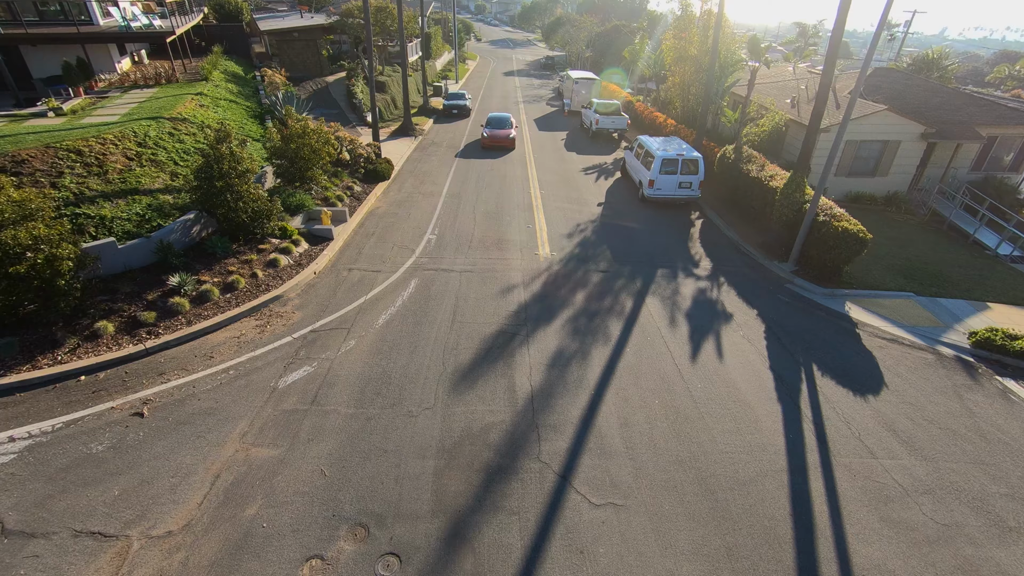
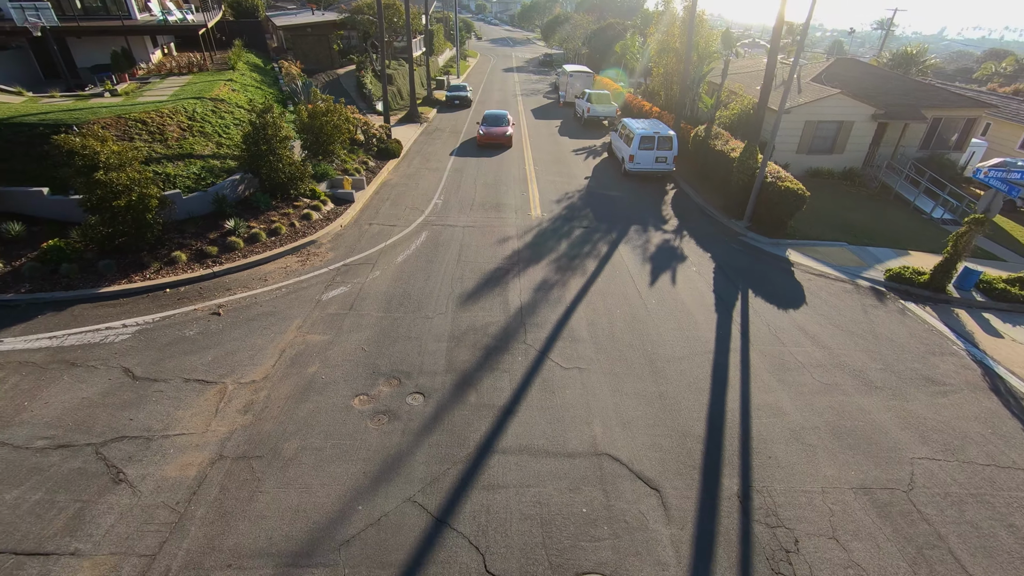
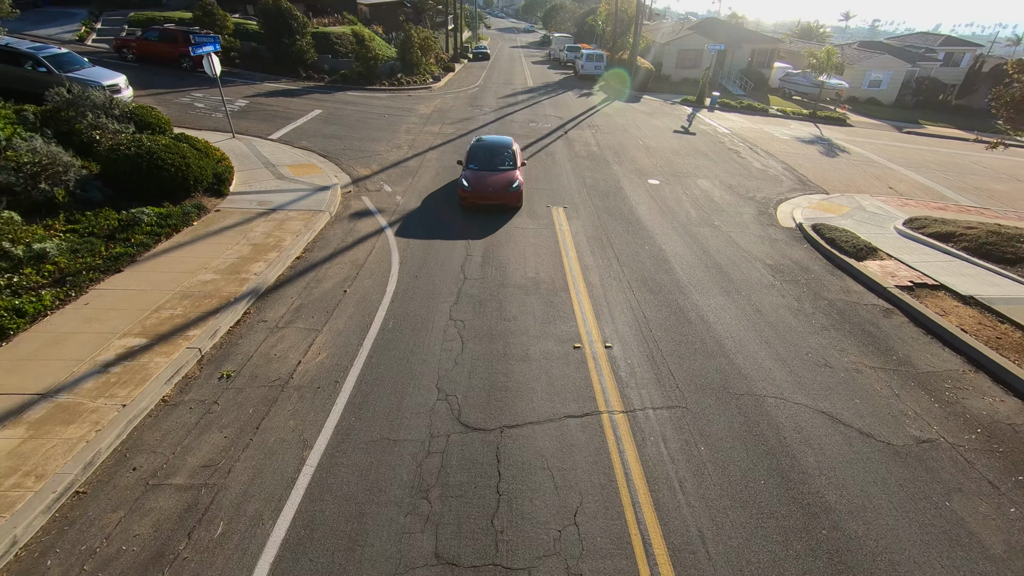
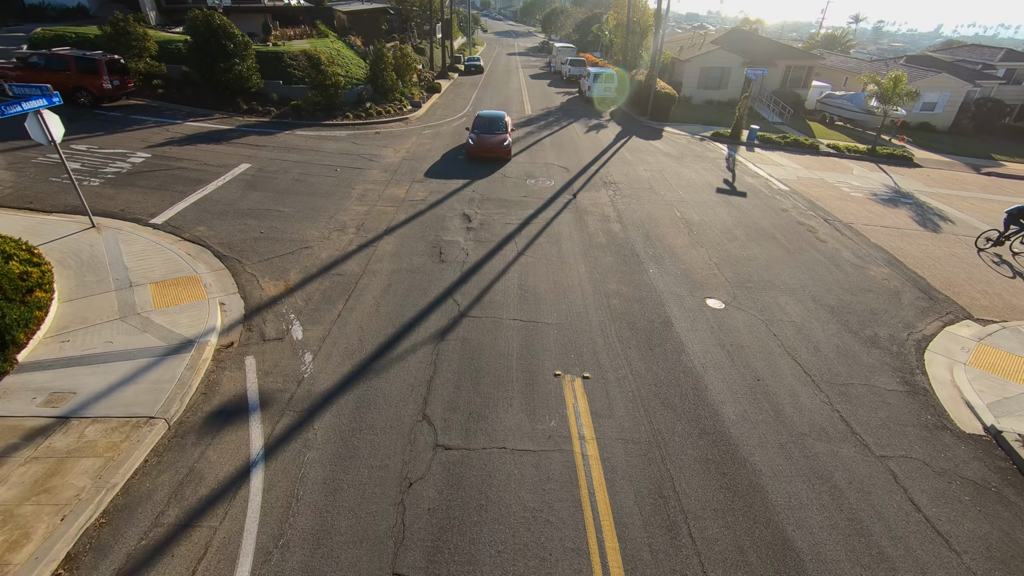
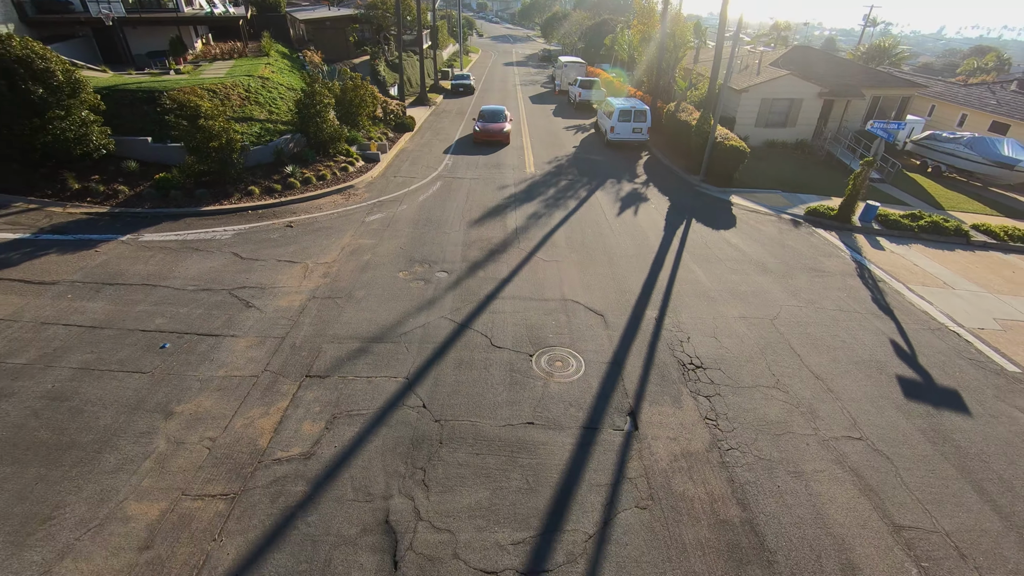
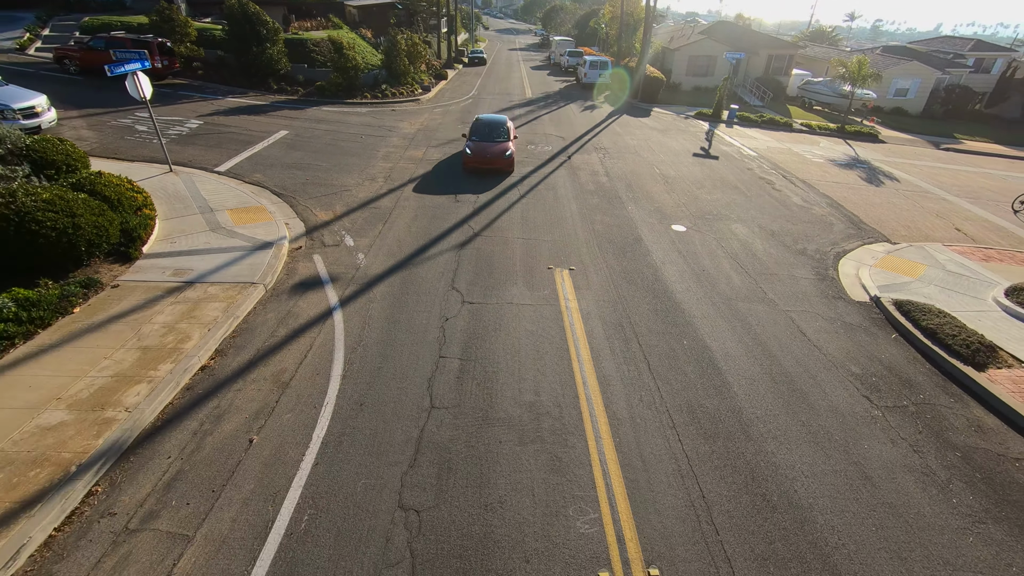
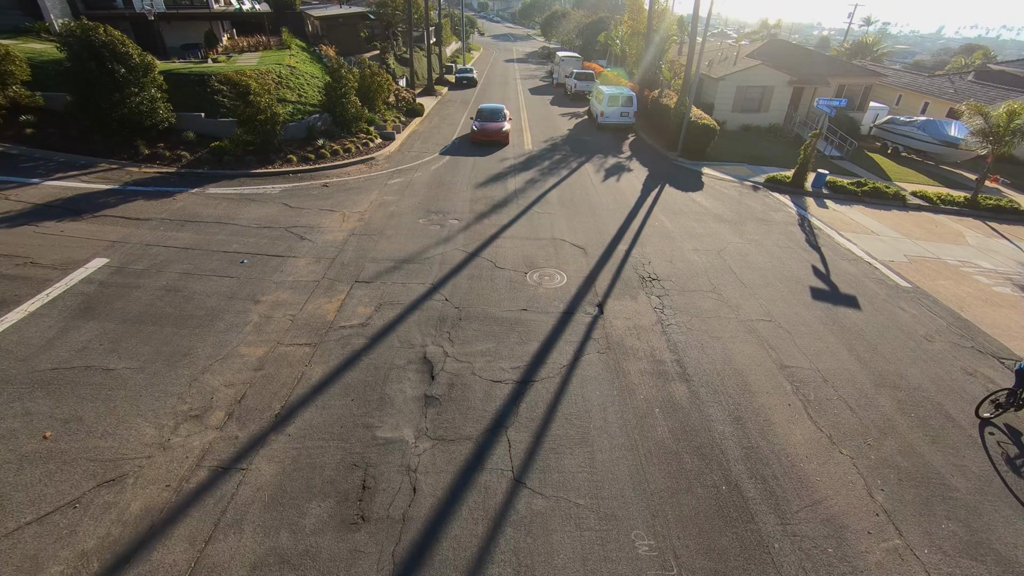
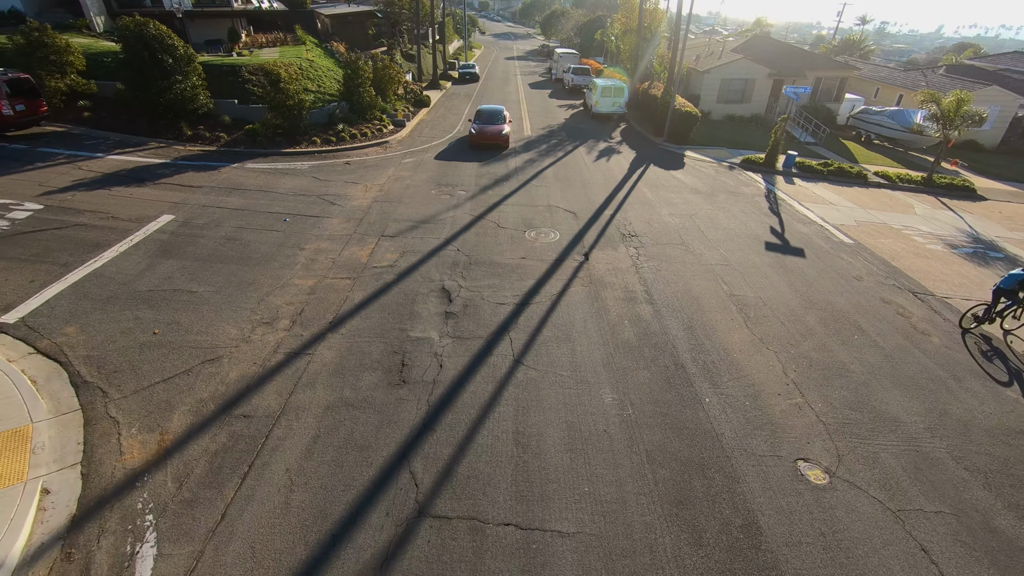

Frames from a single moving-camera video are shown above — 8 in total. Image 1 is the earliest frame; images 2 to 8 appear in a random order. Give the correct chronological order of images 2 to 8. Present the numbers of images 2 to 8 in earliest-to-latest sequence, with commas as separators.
2, 5, 7, 8, 4, 6, 3
